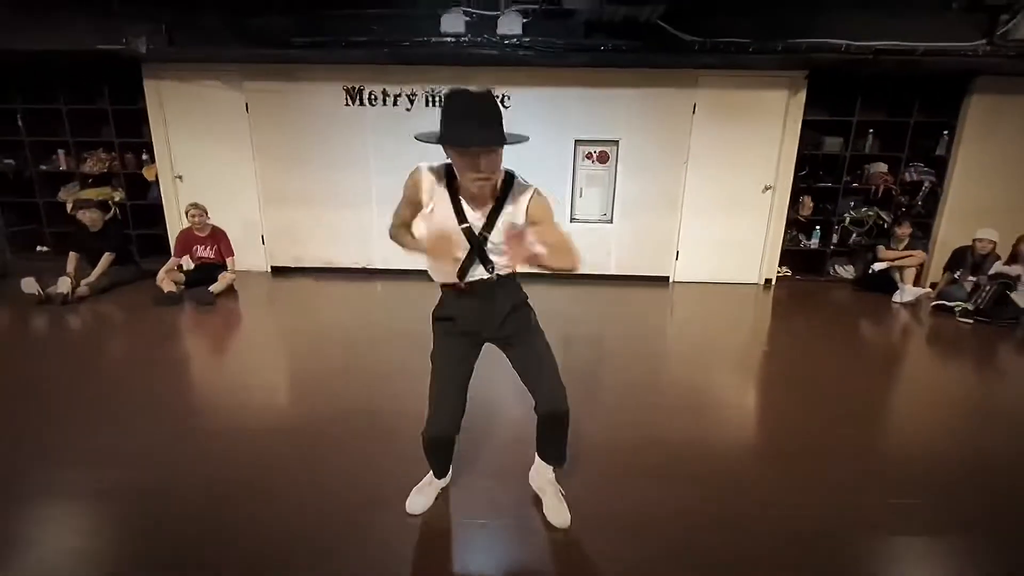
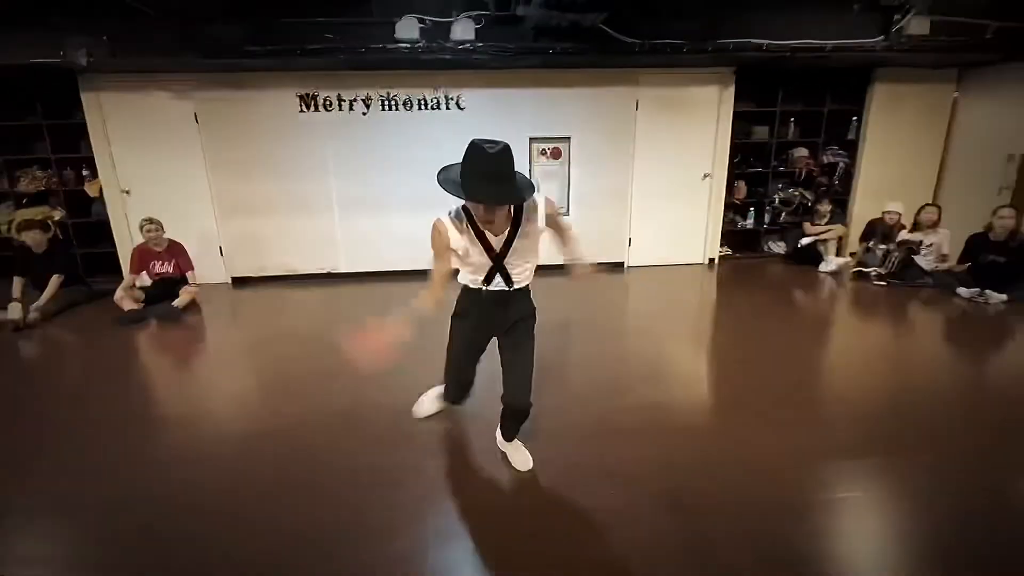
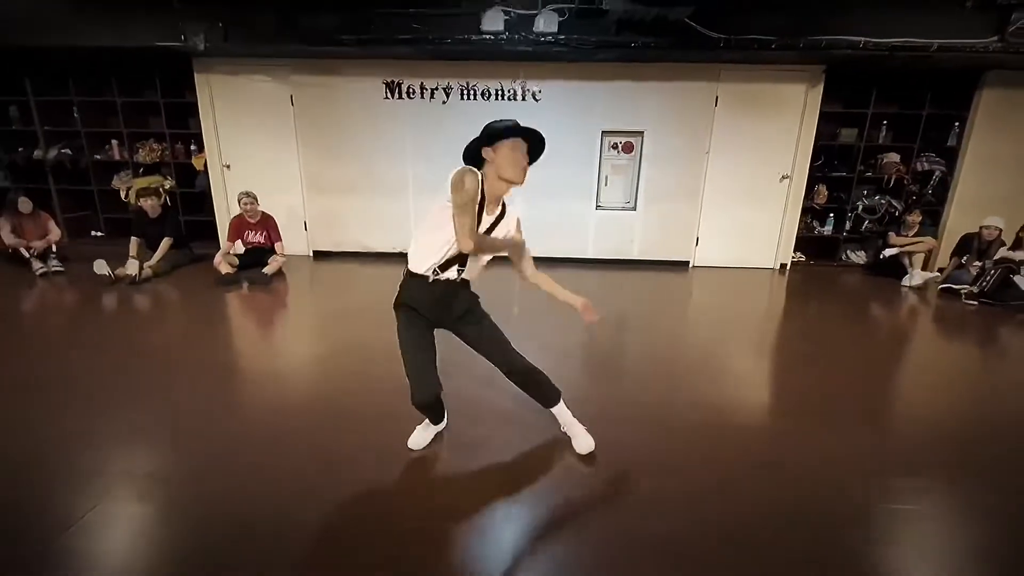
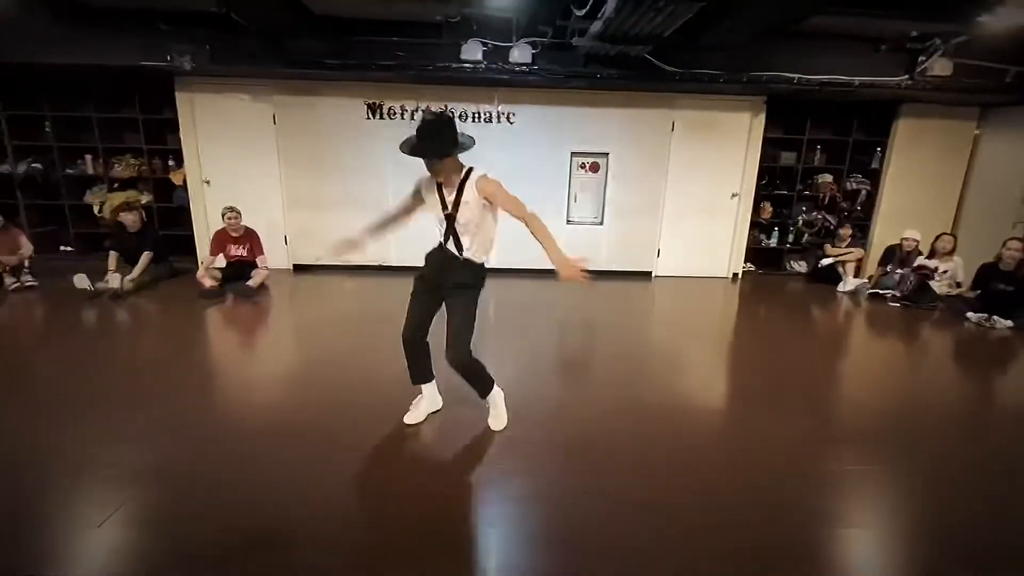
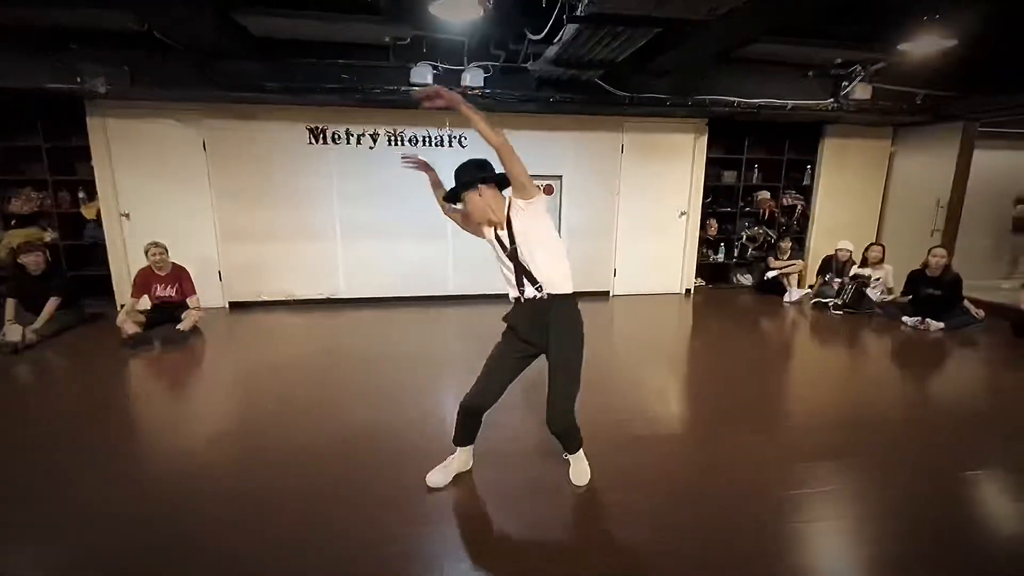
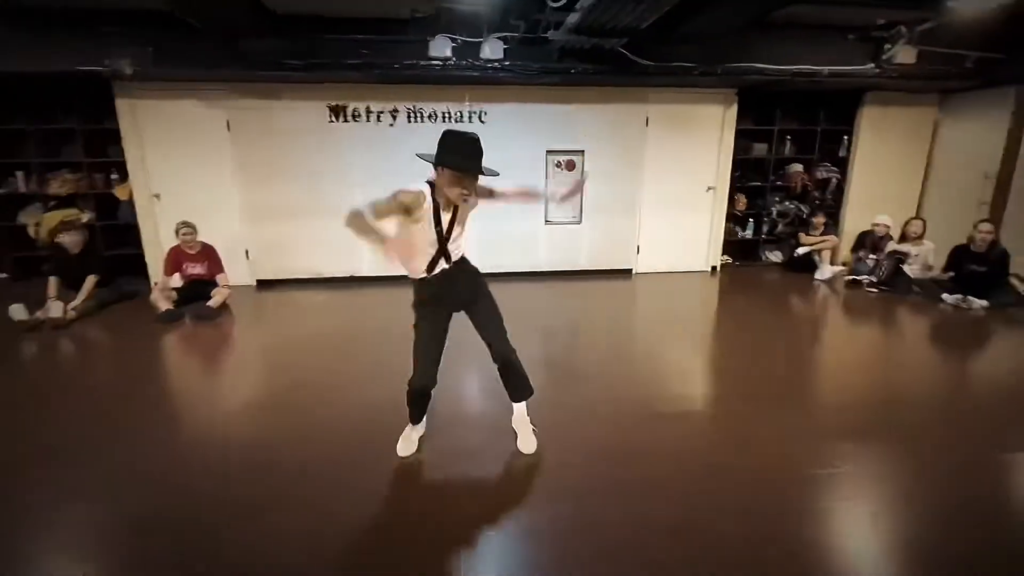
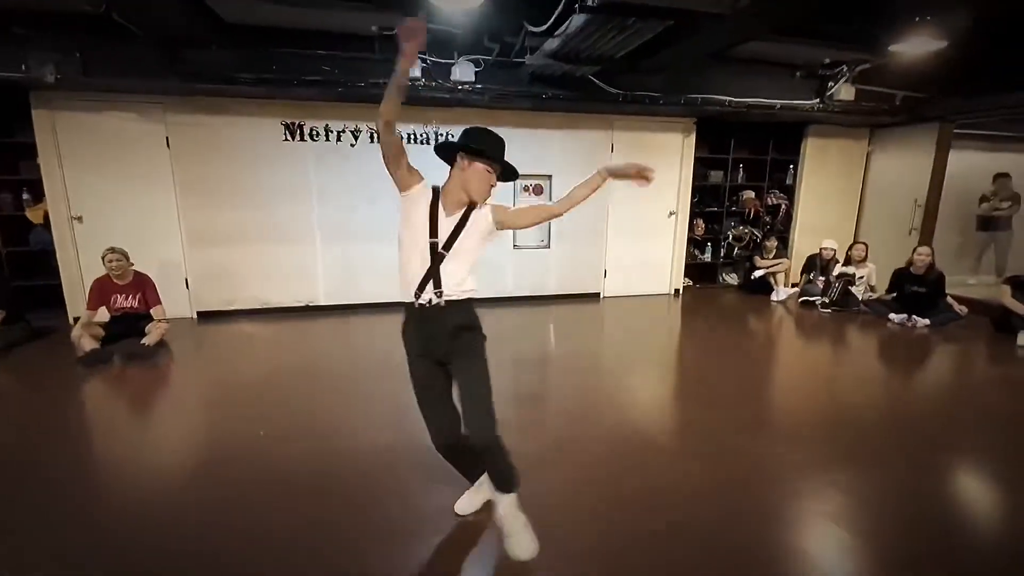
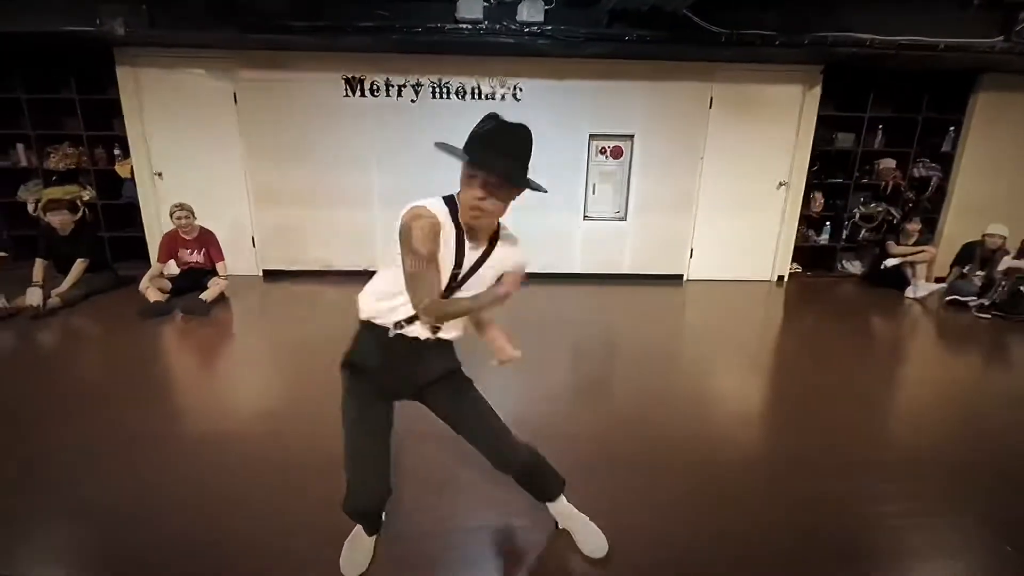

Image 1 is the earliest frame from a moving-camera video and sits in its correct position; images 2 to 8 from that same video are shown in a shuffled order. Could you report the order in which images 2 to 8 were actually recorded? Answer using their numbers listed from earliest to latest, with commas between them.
2, 4, 6, 8, 3, 5, 7
